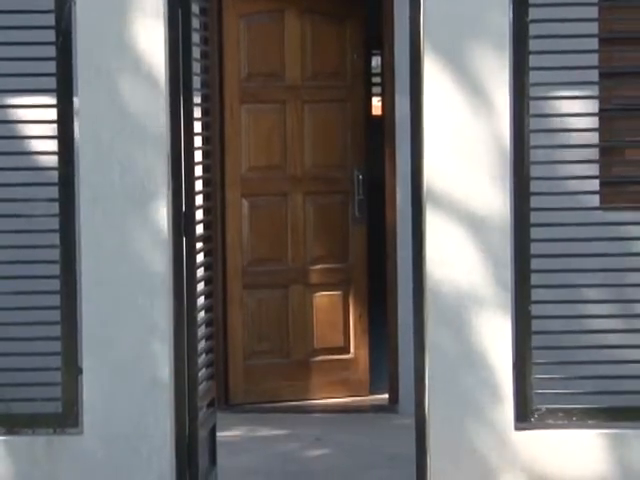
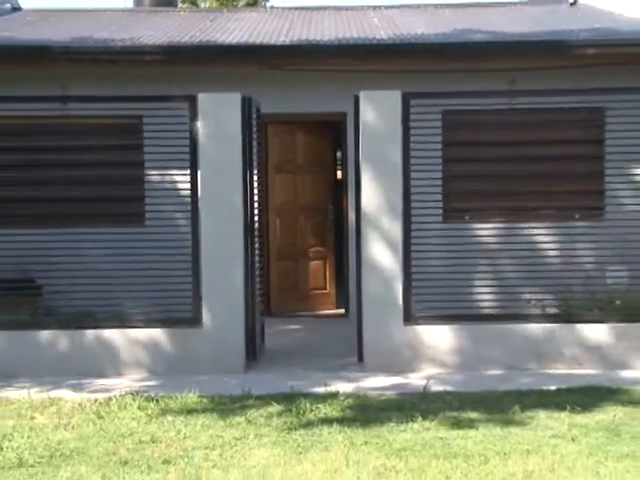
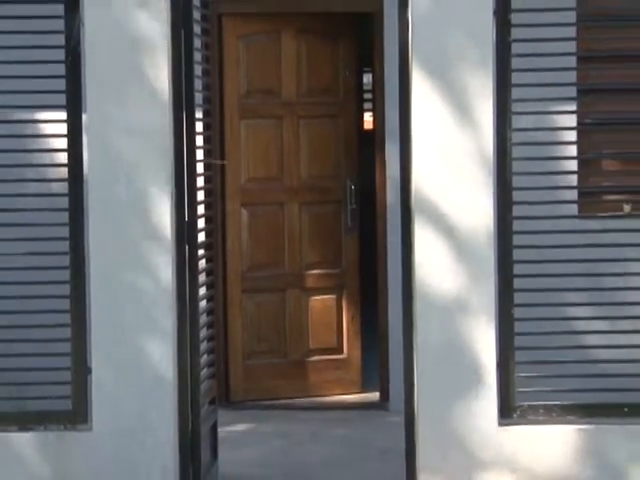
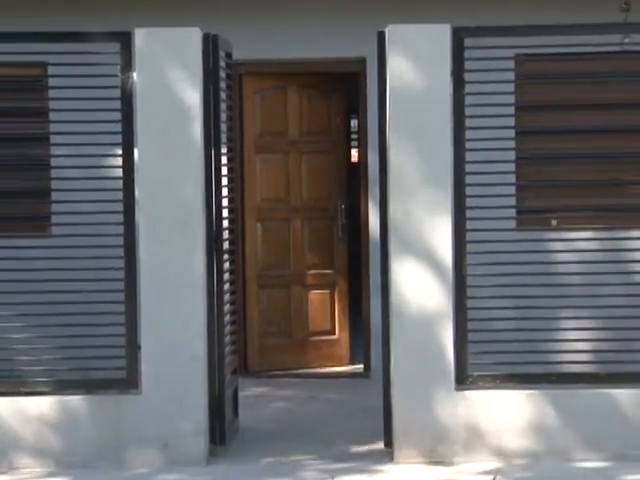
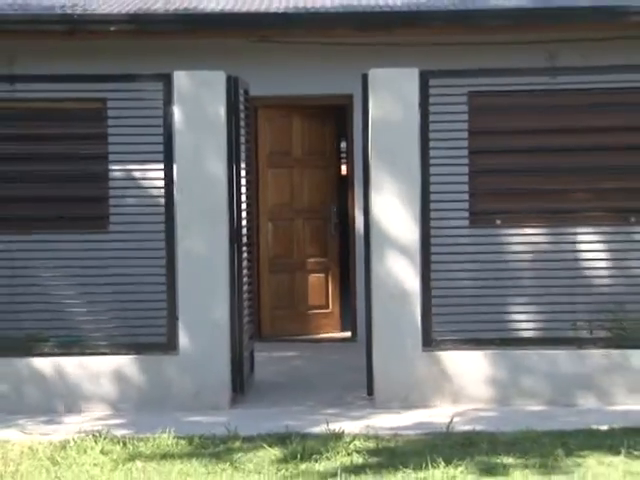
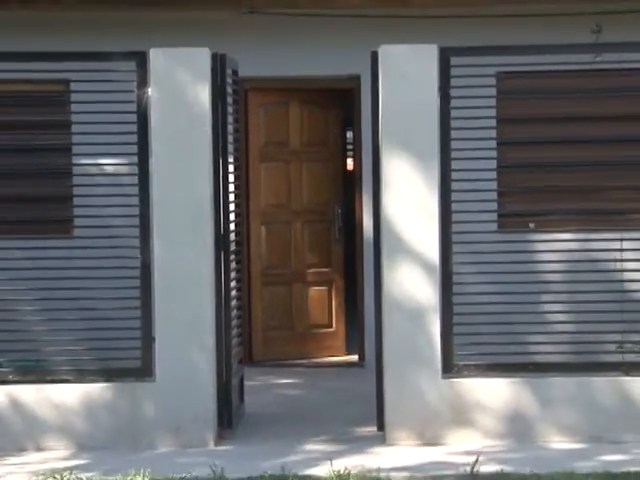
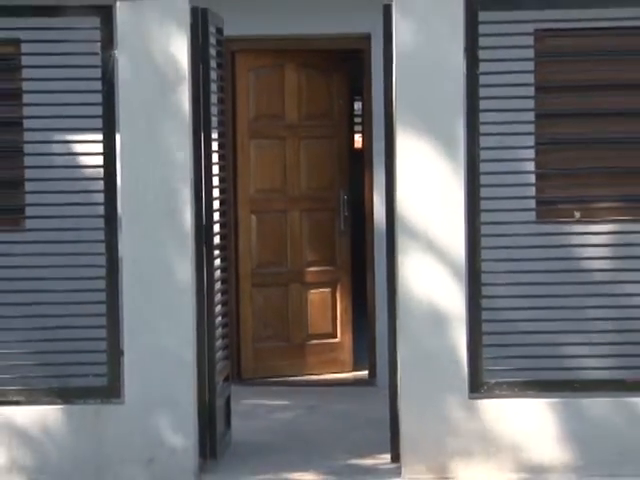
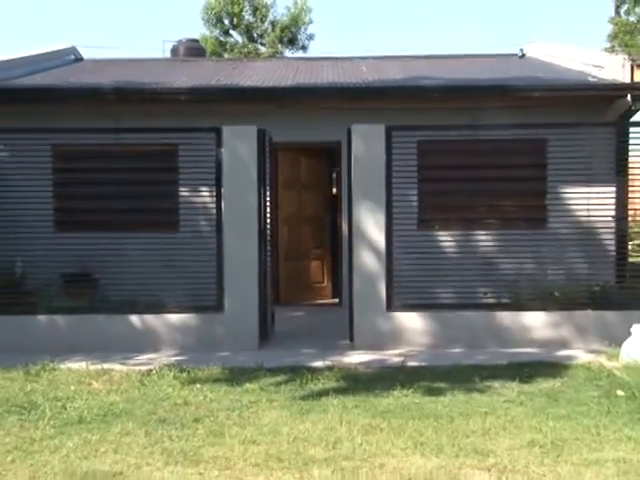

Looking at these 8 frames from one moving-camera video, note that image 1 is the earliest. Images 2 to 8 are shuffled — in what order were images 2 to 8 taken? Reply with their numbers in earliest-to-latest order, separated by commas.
3, 7, 4, 6, 5, 2, 8
